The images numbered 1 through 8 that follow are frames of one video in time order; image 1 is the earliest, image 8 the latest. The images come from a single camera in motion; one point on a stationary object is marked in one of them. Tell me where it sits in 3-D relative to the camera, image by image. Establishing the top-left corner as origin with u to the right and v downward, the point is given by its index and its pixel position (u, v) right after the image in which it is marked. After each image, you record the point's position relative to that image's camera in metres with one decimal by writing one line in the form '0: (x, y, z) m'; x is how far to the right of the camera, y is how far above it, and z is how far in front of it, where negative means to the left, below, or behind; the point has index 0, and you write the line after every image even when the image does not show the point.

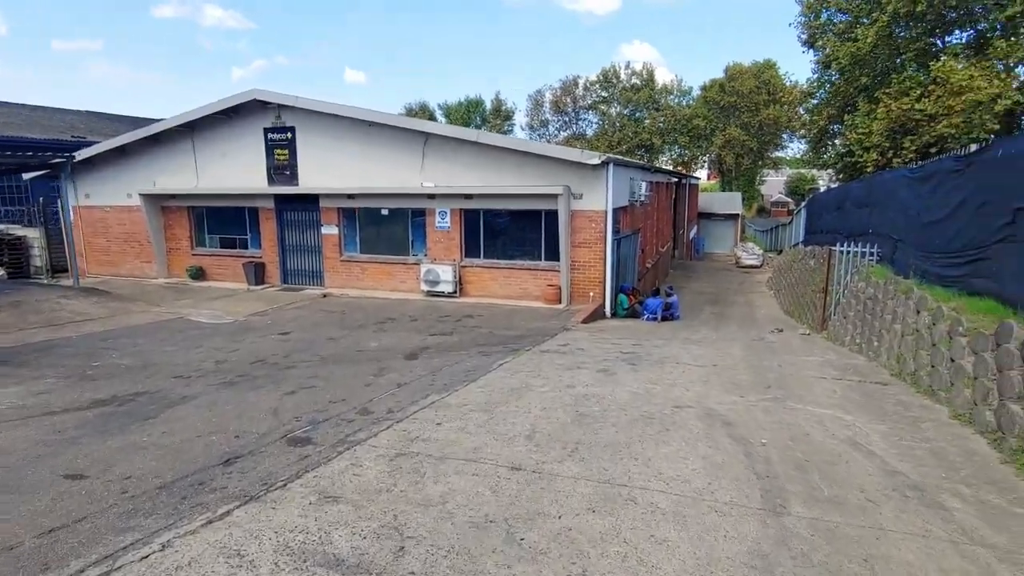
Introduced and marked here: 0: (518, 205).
0: (+0.1, +1.9, +13.4) m
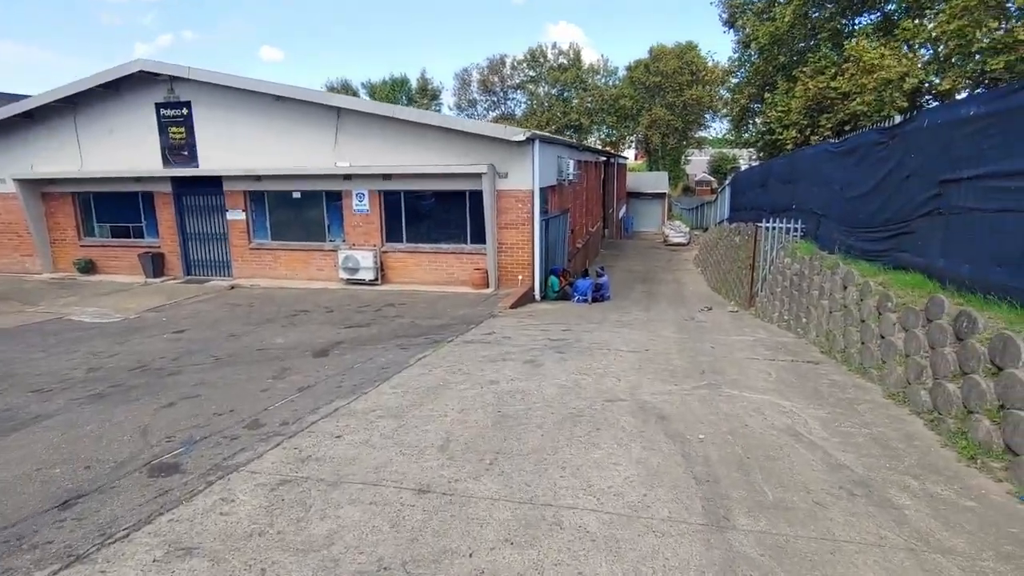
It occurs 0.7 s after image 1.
0: (-1.5, +2.2, +12.6) m
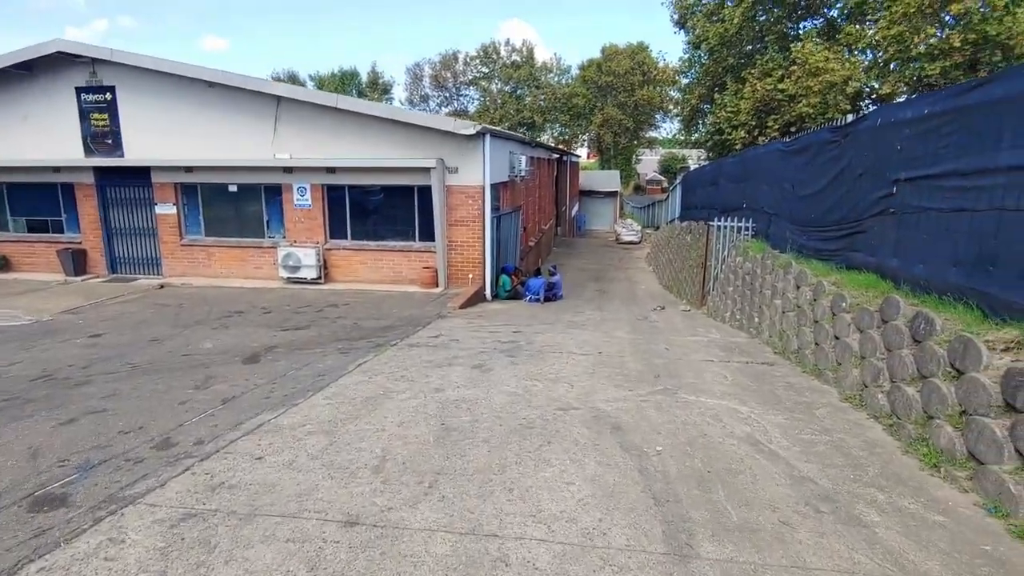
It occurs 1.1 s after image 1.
0: (-2.5, +2.2, +12.1) m
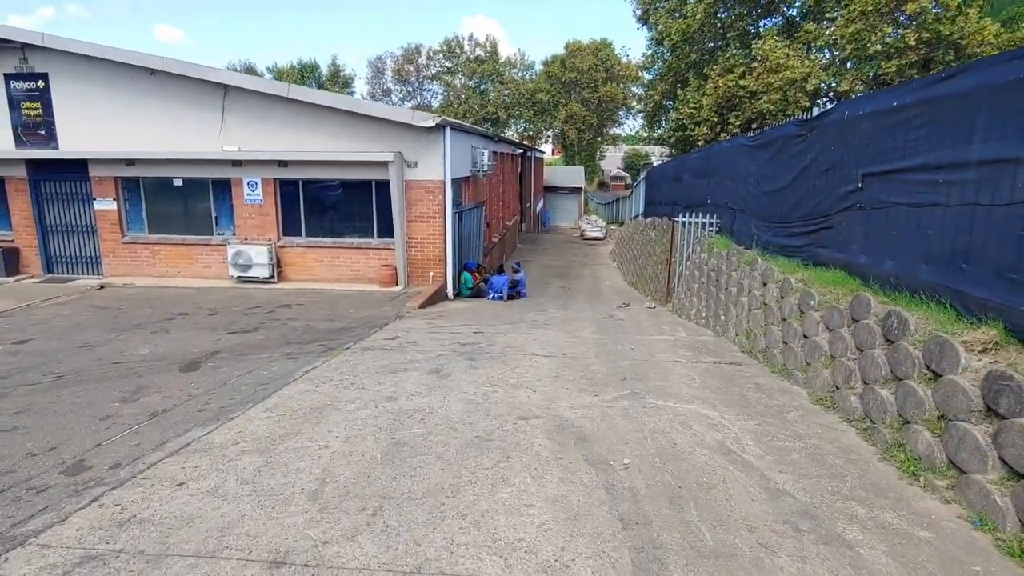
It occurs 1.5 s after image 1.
0: (-3.3, +2.2, +11.6) m
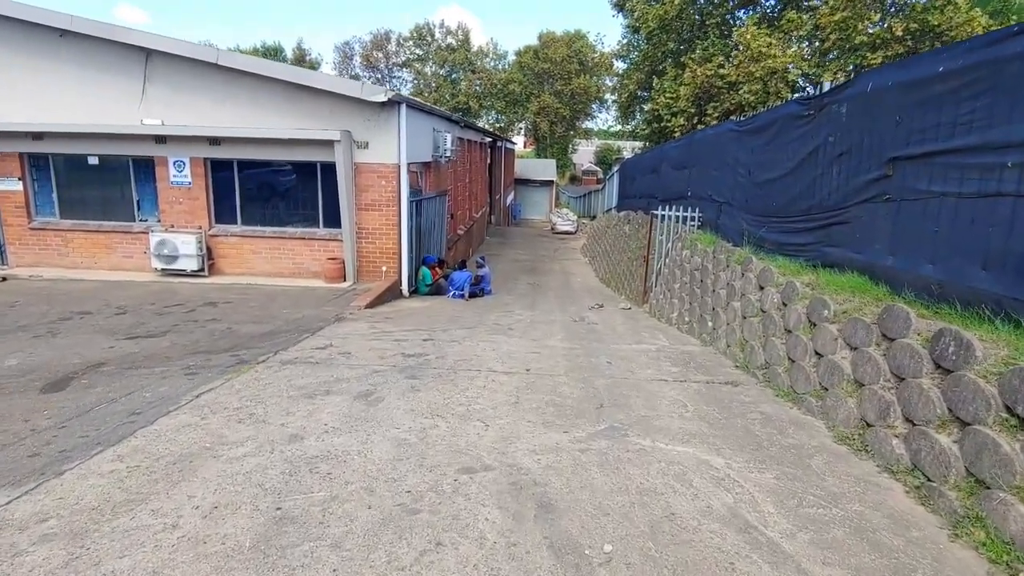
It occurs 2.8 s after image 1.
0: (-3.9, +2.3, +10.2) m
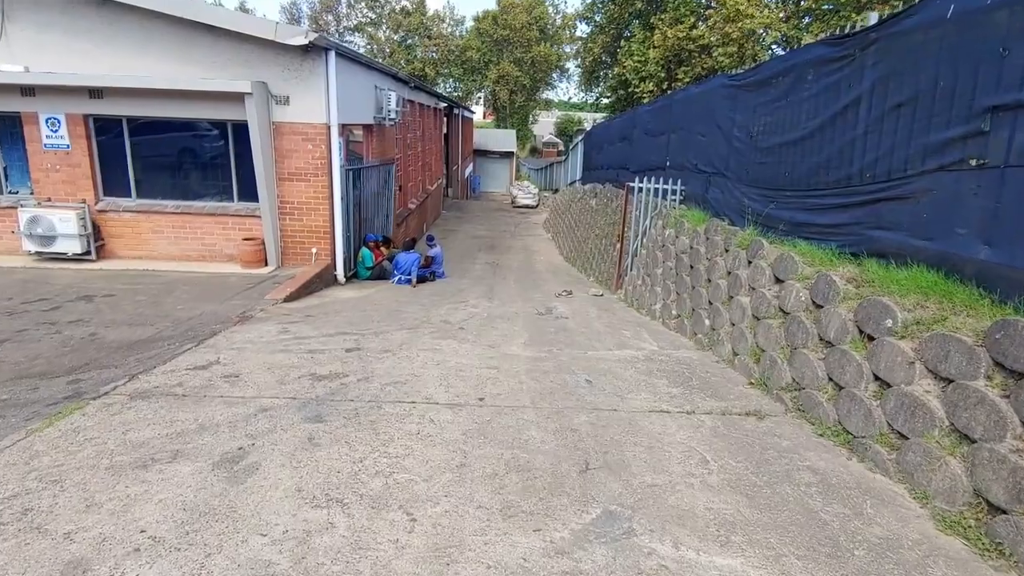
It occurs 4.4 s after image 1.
0: (-4.5, +2.5, +8.4) m
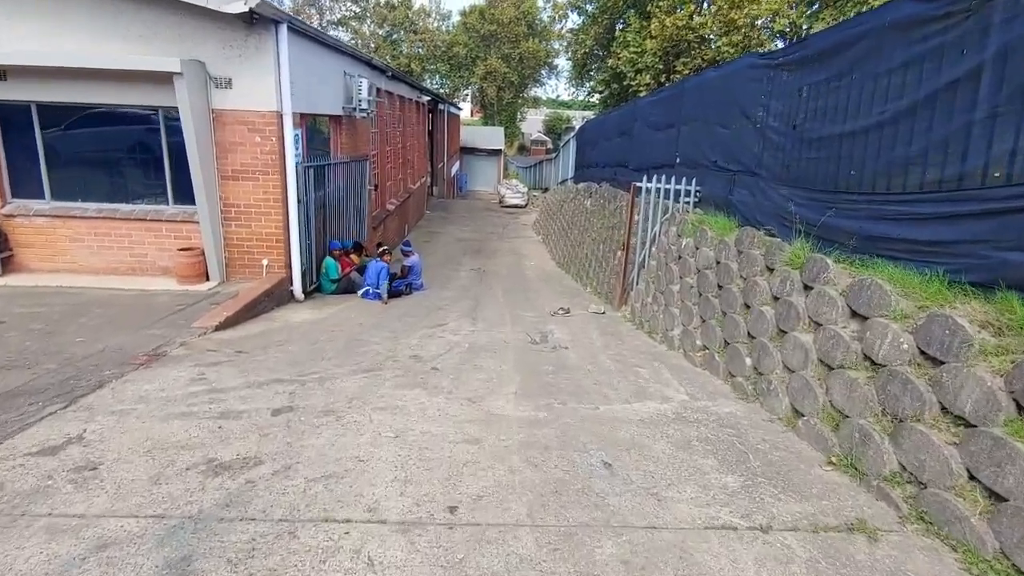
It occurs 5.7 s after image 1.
0: (-4.7, +2.2, +7.0) m
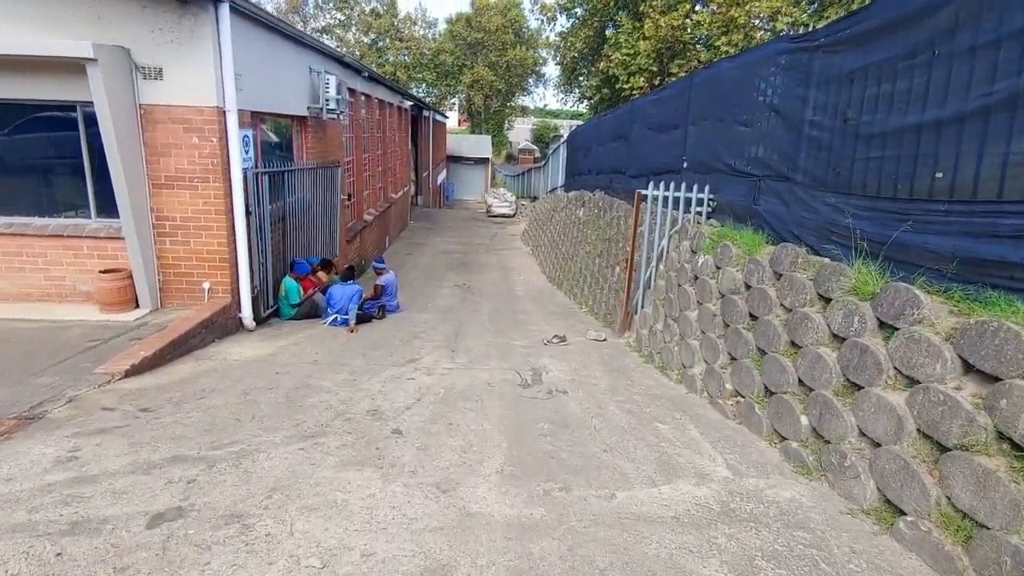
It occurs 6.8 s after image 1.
0: (-4.8, +1.9, +5.8) m
